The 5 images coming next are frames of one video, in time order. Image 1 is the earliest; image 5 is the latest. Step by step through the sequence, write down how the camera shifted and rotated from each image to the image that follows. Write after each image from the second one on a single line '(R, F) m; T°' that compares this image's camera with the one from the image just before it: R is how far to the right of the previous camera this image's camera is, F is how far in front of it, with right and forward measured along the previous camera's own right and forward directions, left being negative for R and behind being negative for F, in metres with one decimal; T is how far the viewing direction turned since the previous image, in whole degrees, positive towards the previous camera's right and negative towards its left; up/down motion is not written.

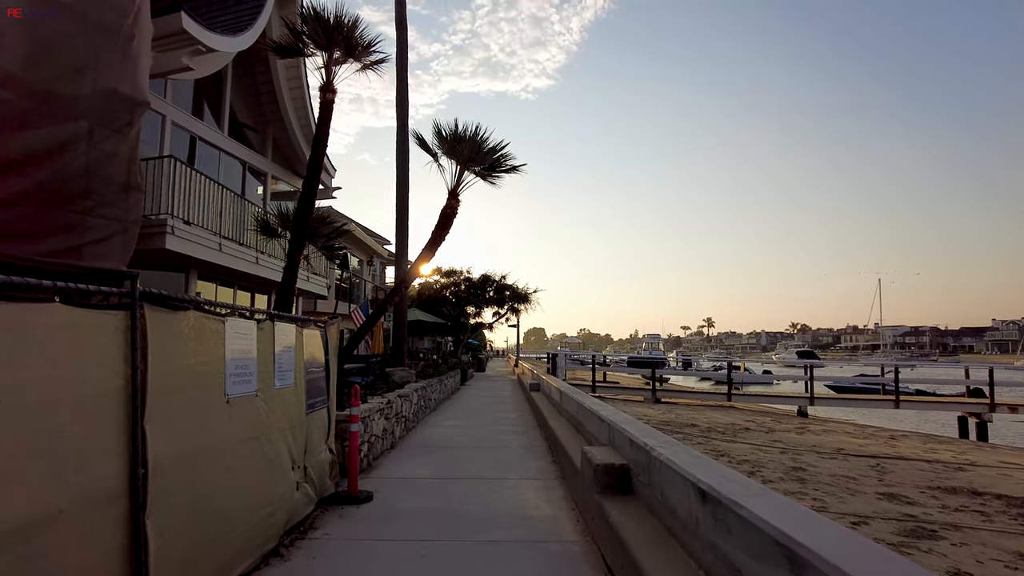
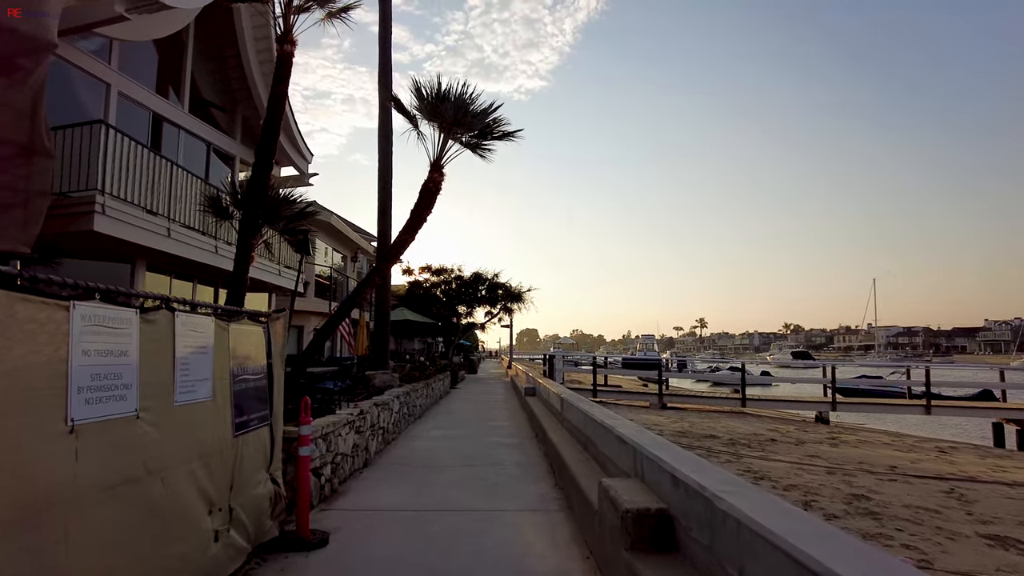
(0.0, +1.4) m; +1°
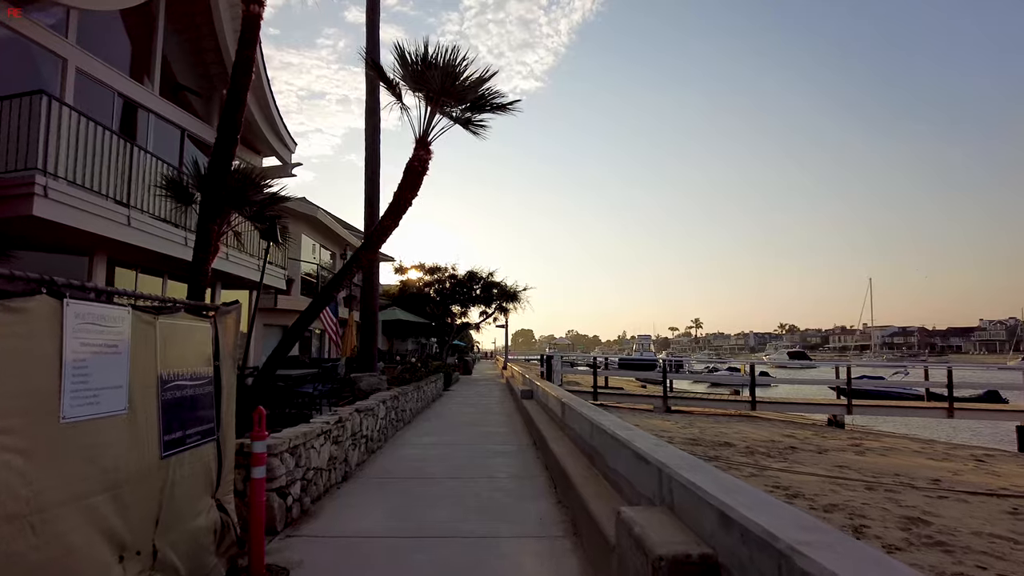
(0.0, +0.9) m; 0°
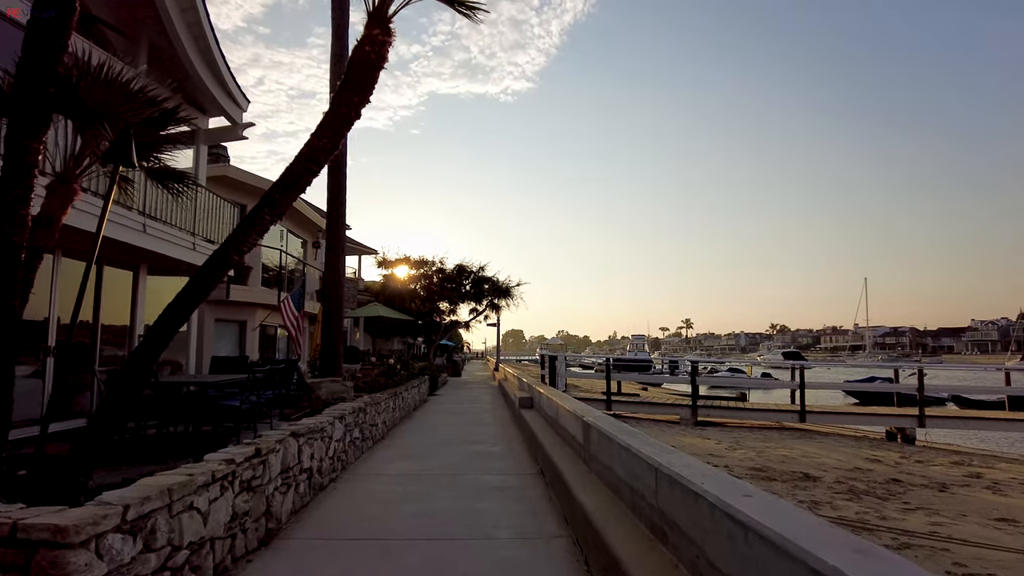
(-0.1, +2.6) m; +1°
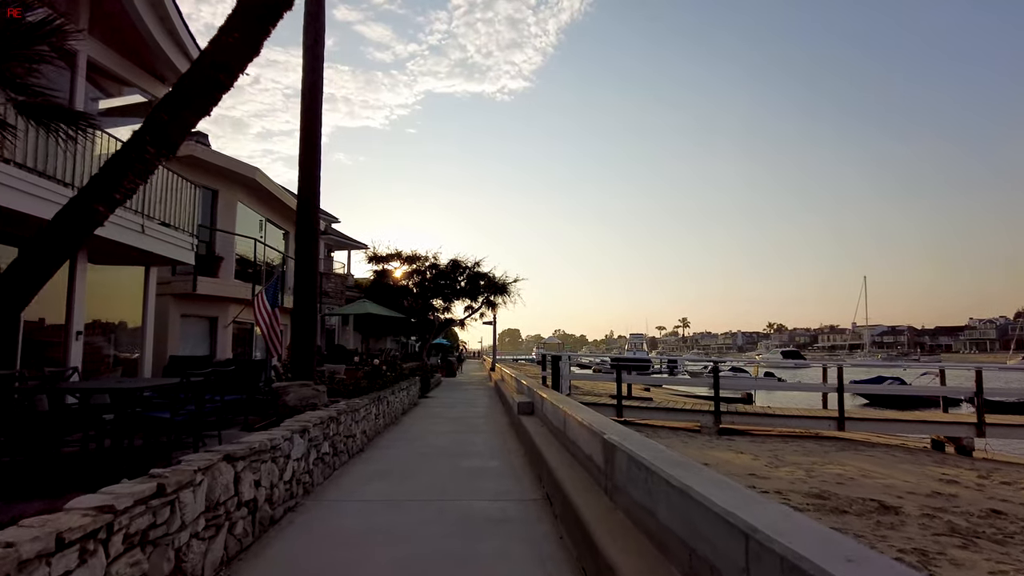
(0.0, +1.5) m; 0°
